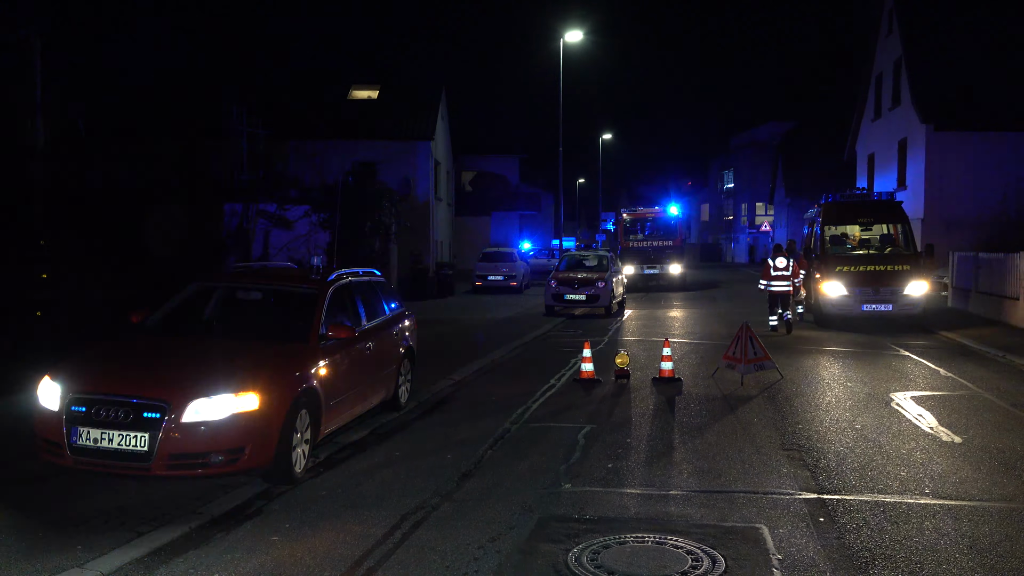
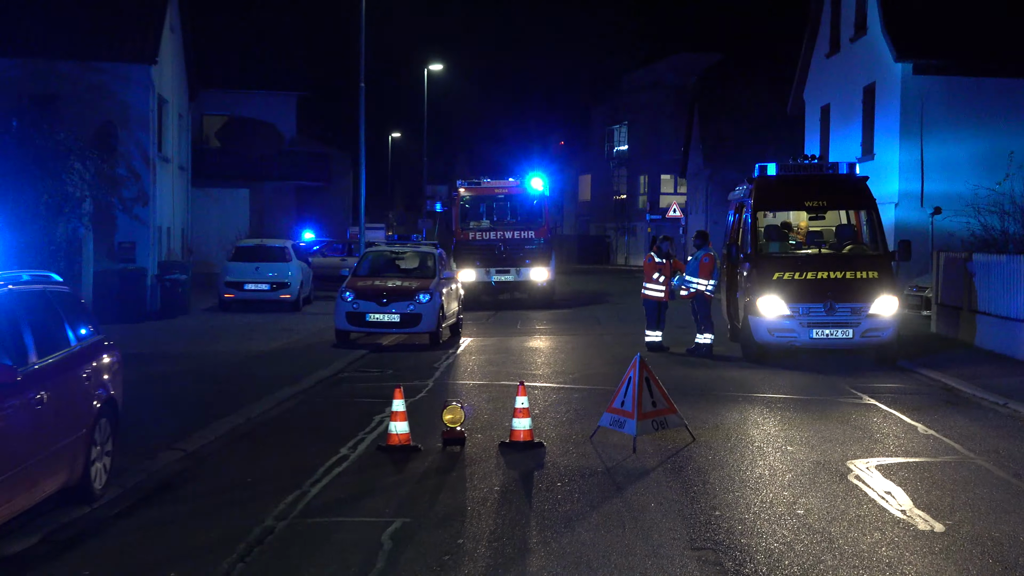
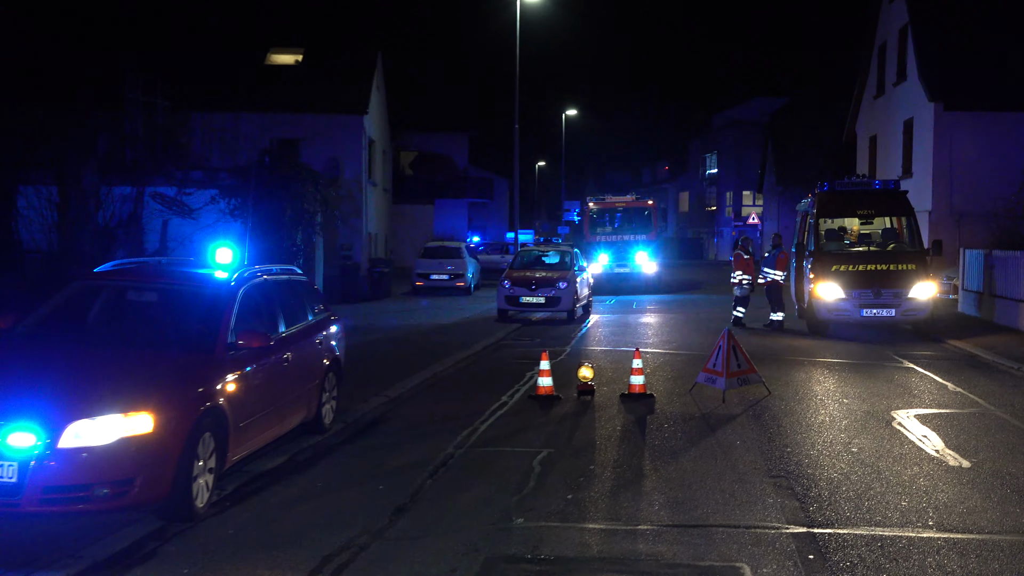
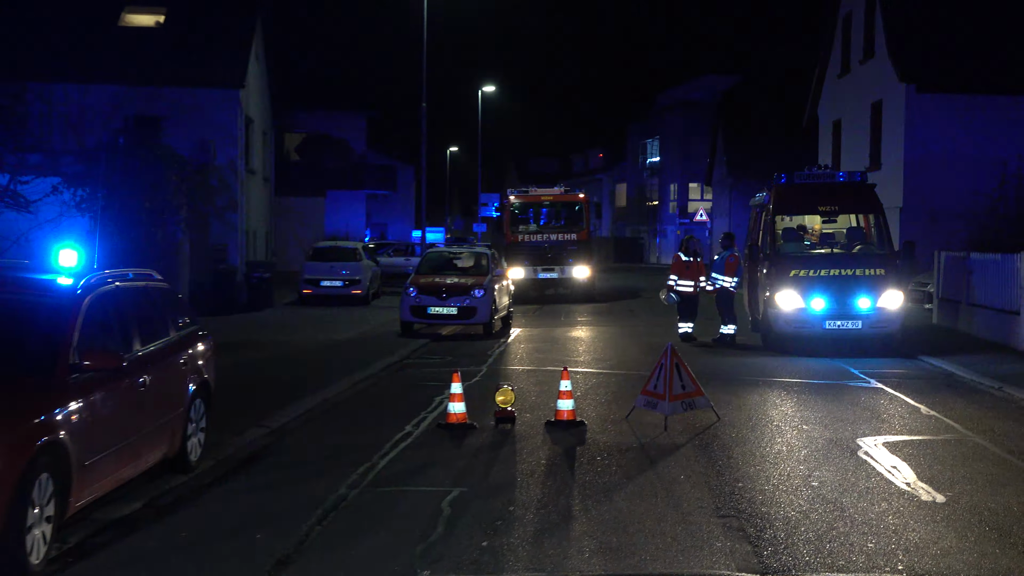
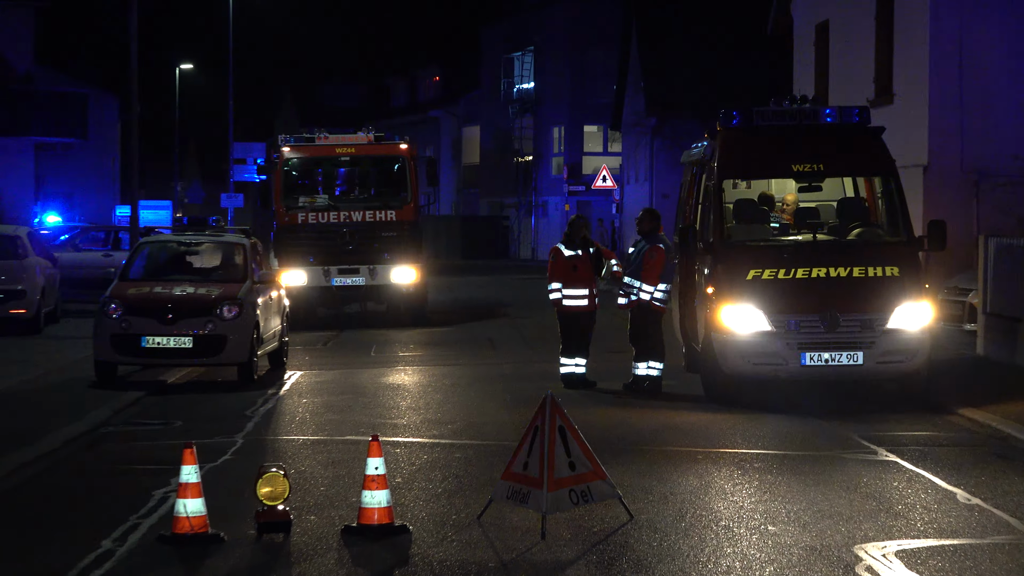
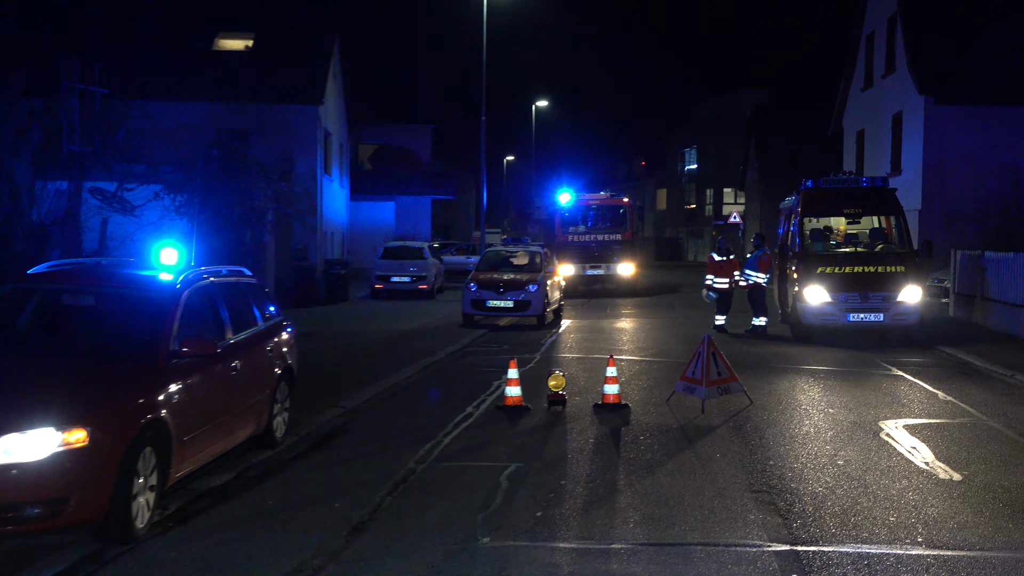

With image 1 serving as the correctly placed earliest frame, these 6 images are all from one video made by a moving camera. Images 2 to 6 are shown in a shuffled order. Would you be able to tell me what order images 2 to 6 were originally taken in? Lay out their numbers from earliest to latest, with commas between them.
3, 6, 4, 2, 5
